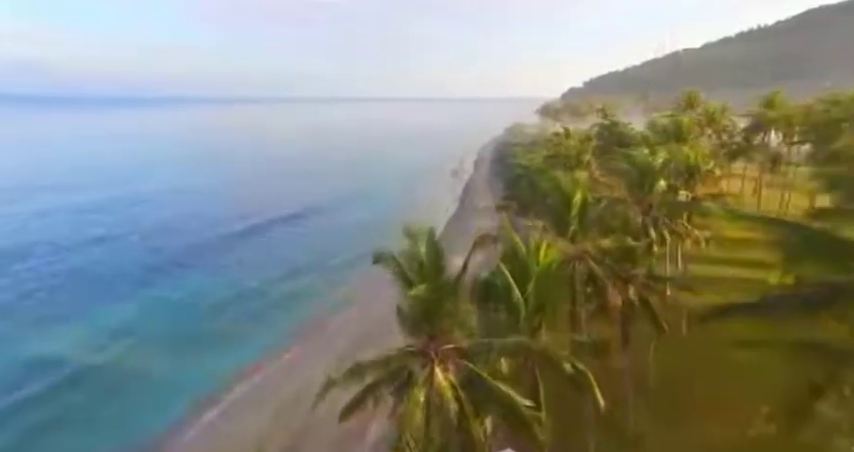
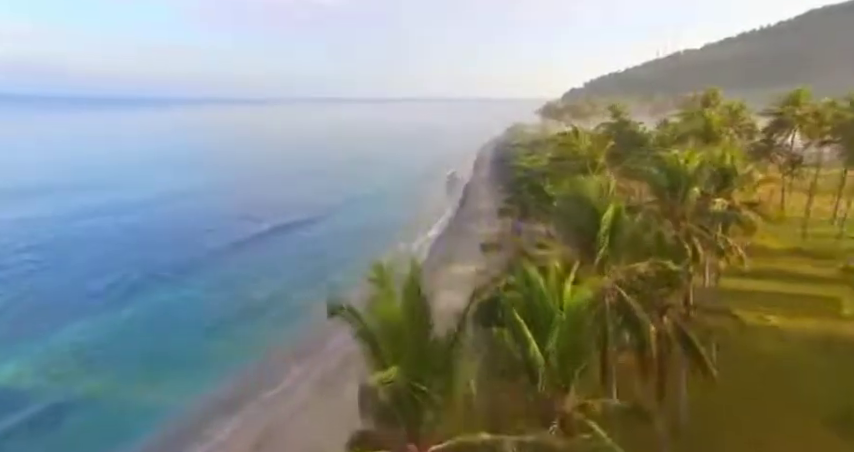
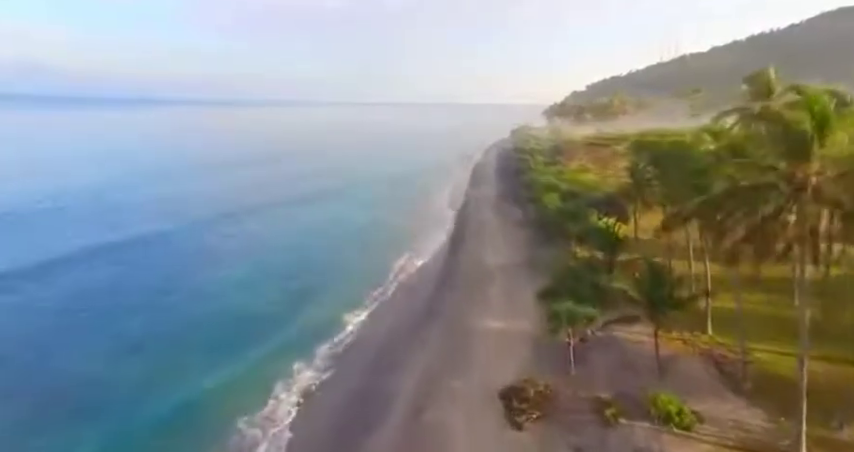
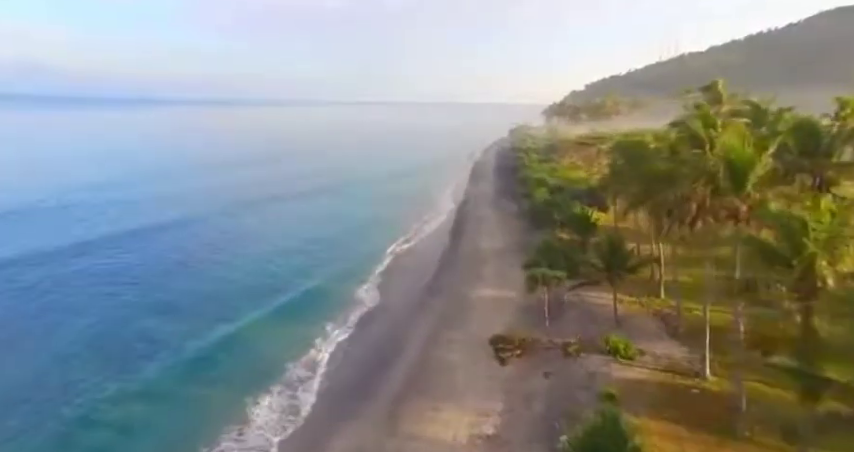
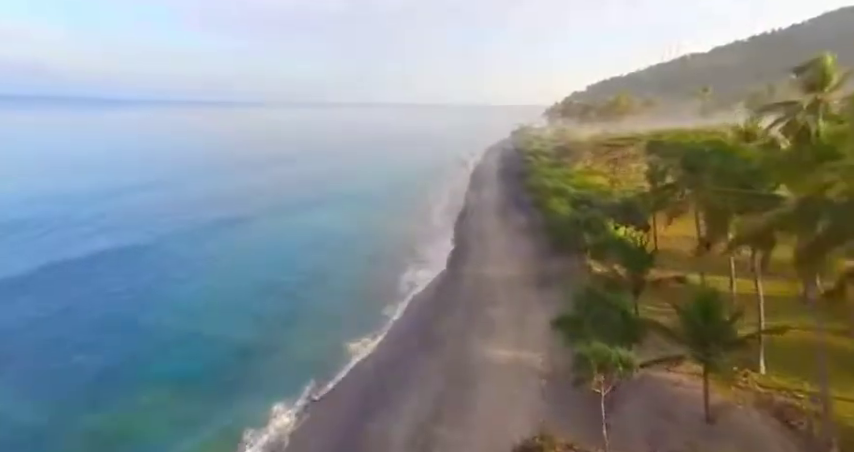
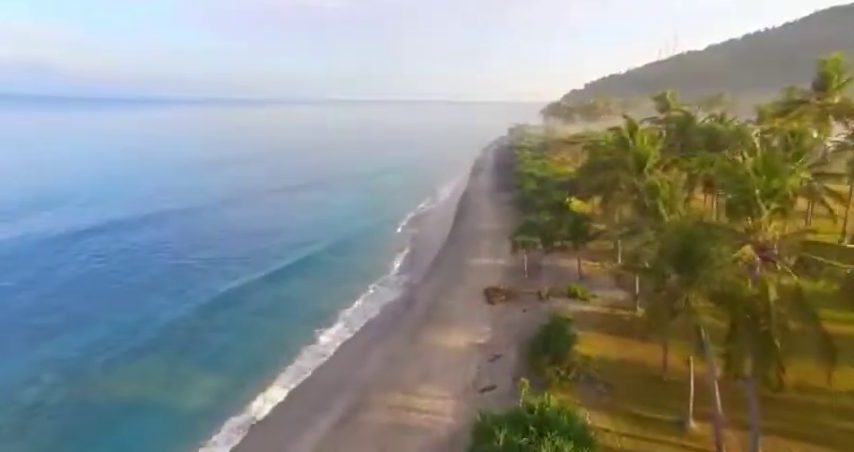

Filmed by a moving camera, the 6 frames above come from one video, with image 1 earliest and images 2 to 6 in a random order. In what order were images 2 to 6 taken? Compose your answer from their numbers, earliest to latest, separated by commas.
2, 6, 4, 3, 5
